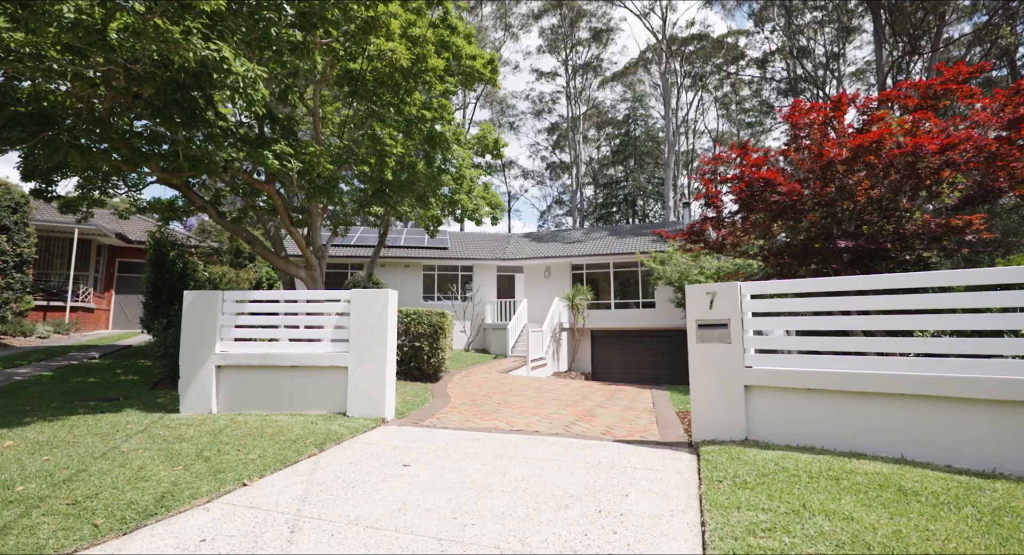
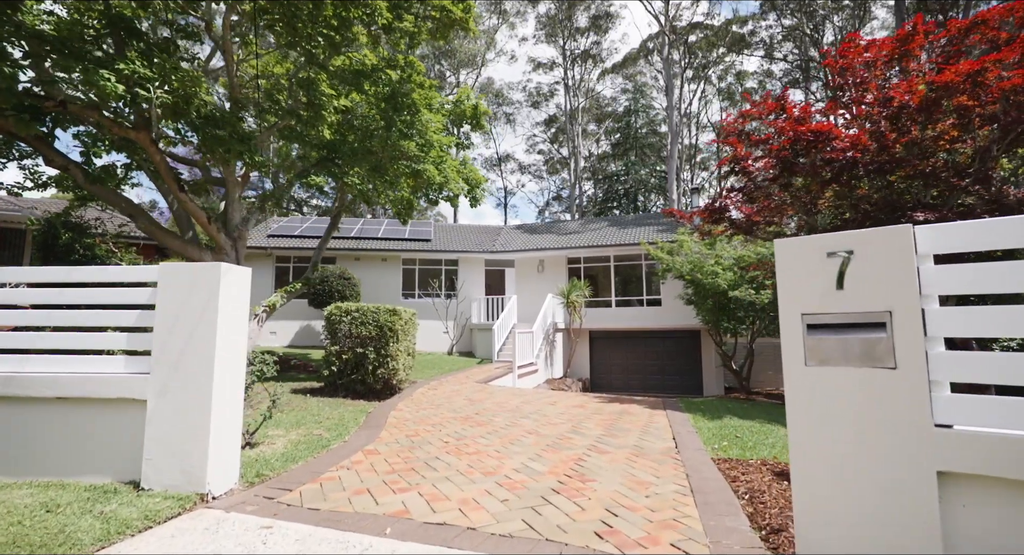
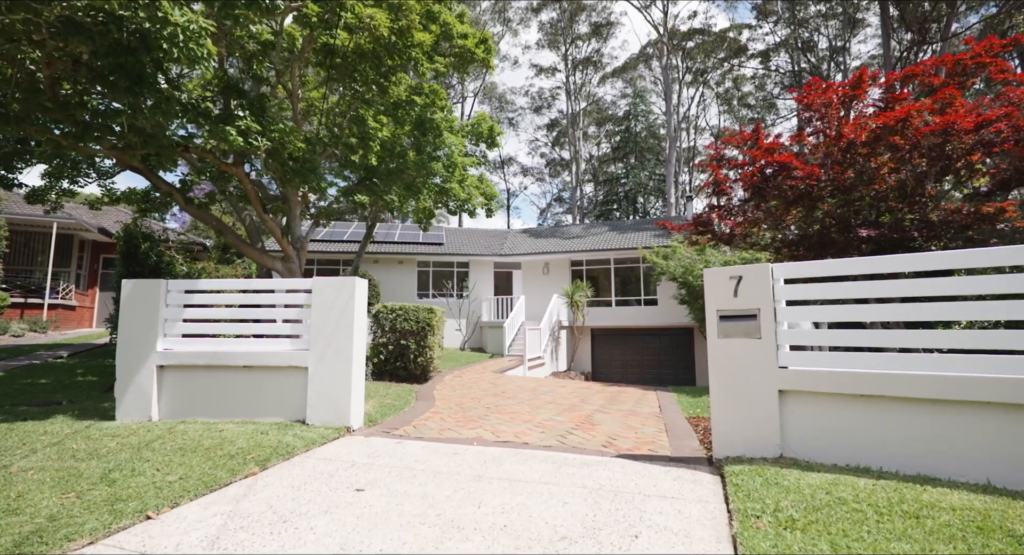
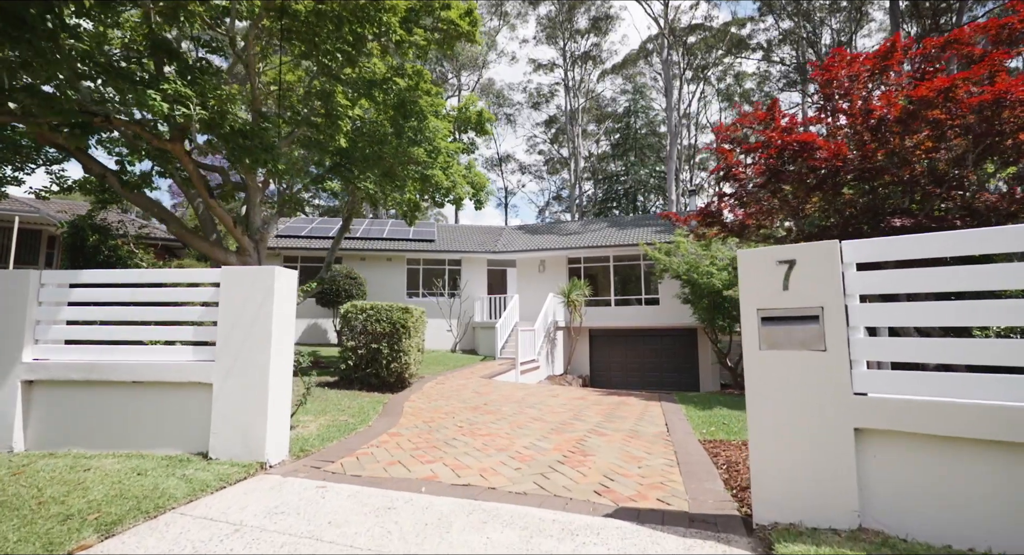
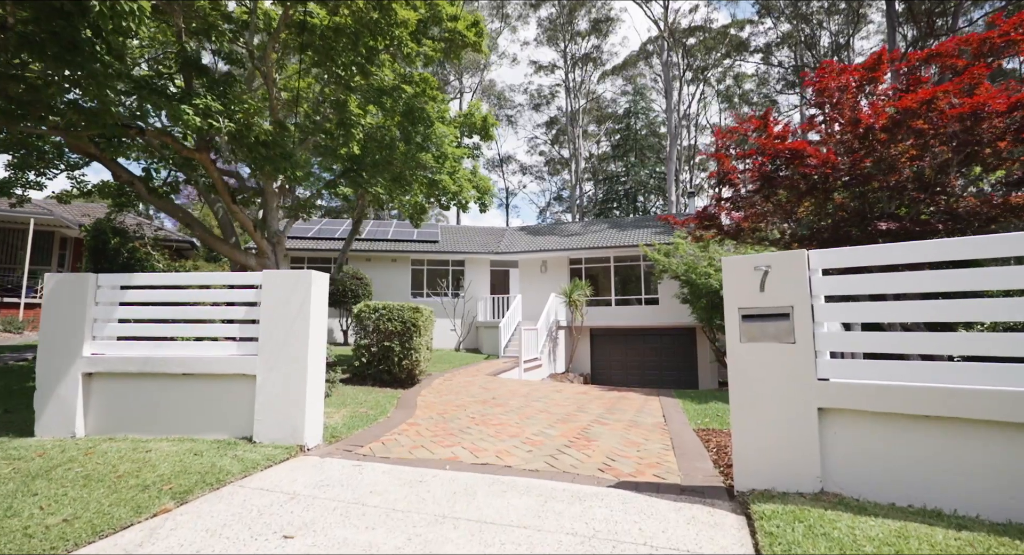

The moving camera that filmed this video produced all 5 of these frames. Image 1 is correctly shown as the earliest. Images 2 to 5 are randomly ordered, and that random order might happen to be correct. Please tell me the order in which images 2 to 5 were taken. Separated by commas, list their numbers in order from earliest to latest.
3, 5, 4, 2
